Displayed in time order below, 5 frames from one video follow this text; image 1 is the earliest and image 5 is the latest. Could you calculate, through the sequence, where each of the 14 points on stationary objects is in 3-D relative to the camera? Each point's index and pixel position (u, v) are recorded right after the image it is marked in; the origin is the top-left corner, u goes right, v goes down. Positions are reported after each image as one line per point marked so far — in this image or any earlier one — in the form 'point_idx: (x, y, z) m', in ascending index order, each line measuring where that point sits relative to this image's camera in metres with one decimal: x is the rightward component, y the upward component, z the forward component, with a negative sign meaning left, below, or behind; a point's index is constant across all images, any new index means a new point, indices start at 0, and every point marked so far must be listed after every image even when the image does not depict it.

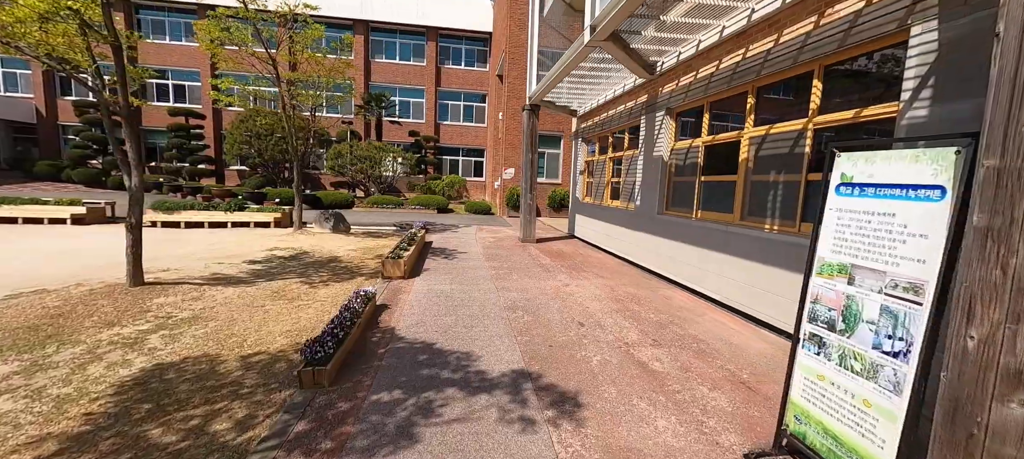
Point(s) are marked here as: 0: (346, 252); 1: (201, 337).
0: (-3.7, -0.5, +8.1) m
1: (-3.2, -1.1, +3.7) m
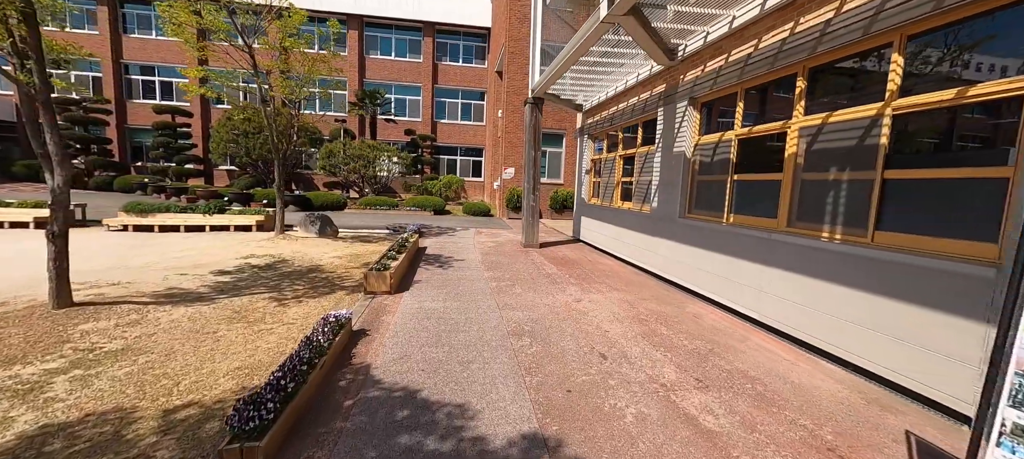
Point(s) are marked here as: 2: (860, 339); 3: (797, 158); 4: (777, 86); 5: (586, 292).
0: (-3.7, -0.6, +7.3) m
1: (-3.1, -1.2, +2.9) m
2: (+3.2, -1.0, +3.3) m
3: (+3.2, +0.8, +4.1) m
4: (+3.3, +1.8, +4.6) m
5: (+1.1, -0.9, +5.5) m
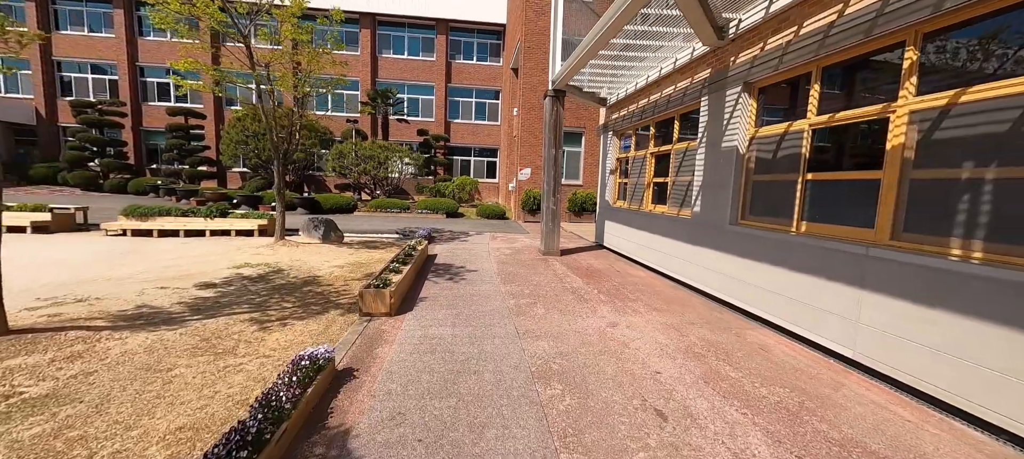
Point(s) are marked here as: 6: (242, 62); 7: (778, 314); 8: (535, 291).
0: (-3.3, -0.7, +6.6) m
1: (-2.9, -1.3, +2.2) m
2: (+3.4, -1.1, +2.4) m
3: (+3.5, +0.7, +3.2) m
4: (+3.5, +1.7, +3.6) m
5: (+1.4, -1.1, +4.6) m
6: (-8.1, +5.0, +10.8) m
7: (+3.1, -1.0, +4.2) m
8: (+0.3, -0.9, +5.4) m
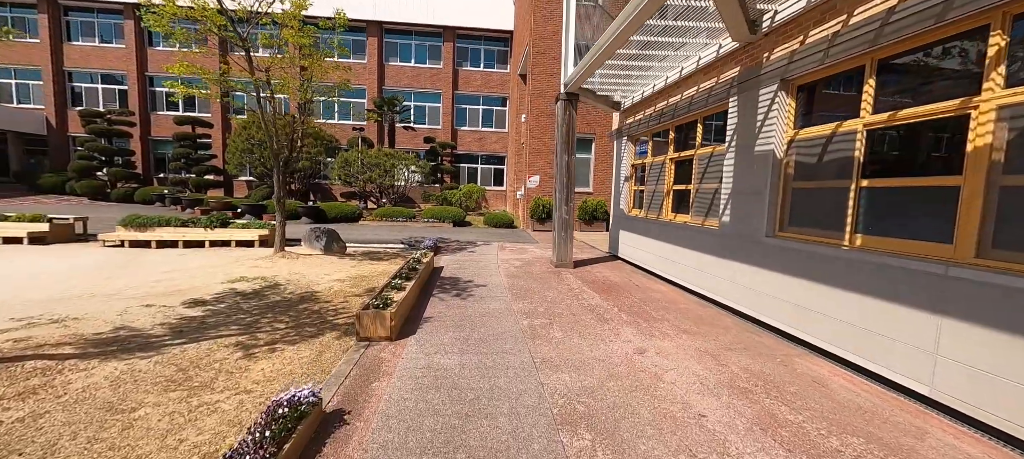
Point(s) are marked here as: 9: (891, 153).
0: (-3.2, -0.9, +6.2) m
1: (-2.8, -1.4, +1.8) m
2: (+3.5, -1.2, +1.9) m
3: (+3.6, +0.6, +2.7) m
4: (+3.7, +1.5, +3.2) m
5: (+1.6, -1.2, +4.1) m
6: (-7.9, +4.7, +10.6) m
7: (+3.3, -1.1, +3.7) m
8: (+0.5, -1.1, +4.9) m
9: (+3.6, +0.7, +3.4) m
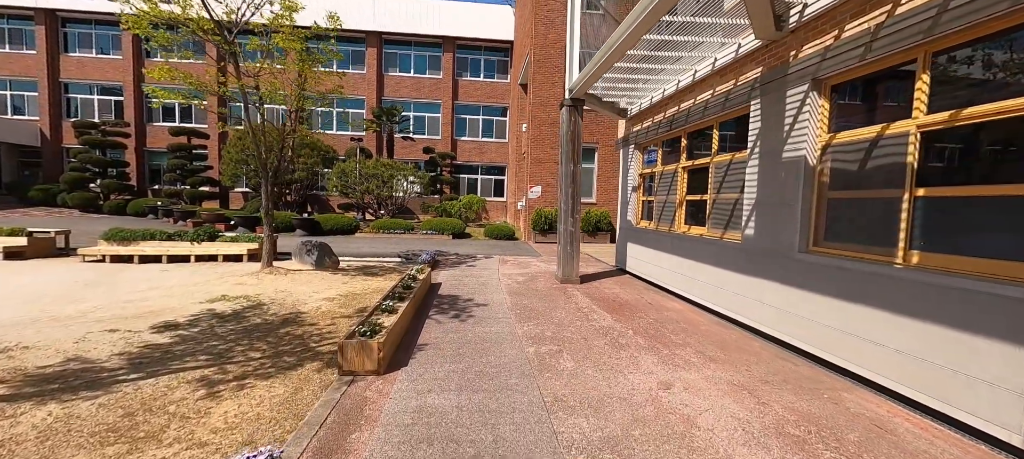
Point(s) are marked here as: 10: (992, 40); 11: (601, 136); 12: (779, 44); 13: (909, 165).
0: (-3.1, -1.2, +5.7) m
1: (-2.8, -1.5, +1.3) m
2: (+3.6, -1.3, +1.4) m
3: (+3.6, +0.5, +2.2) m
4: (+3.7, +1.4, +2.8) m
5: (+1.6, -1.4, +3.6) m
6: (-7.8, +4.4, +10.2) m
7: (+3.4, -1.3, +3.2) m
8: (+0.6, -1.3, +4.5) m
9: (+3.7, +0.6, +3.0) m
10: (+3.7, +1.4, +2.7) m
11: (+3.5, +3.7, +14.2) m
12: (+3.3, +2.3, +4.6) m
13: (+3.6, +0.6, +3.2) m
